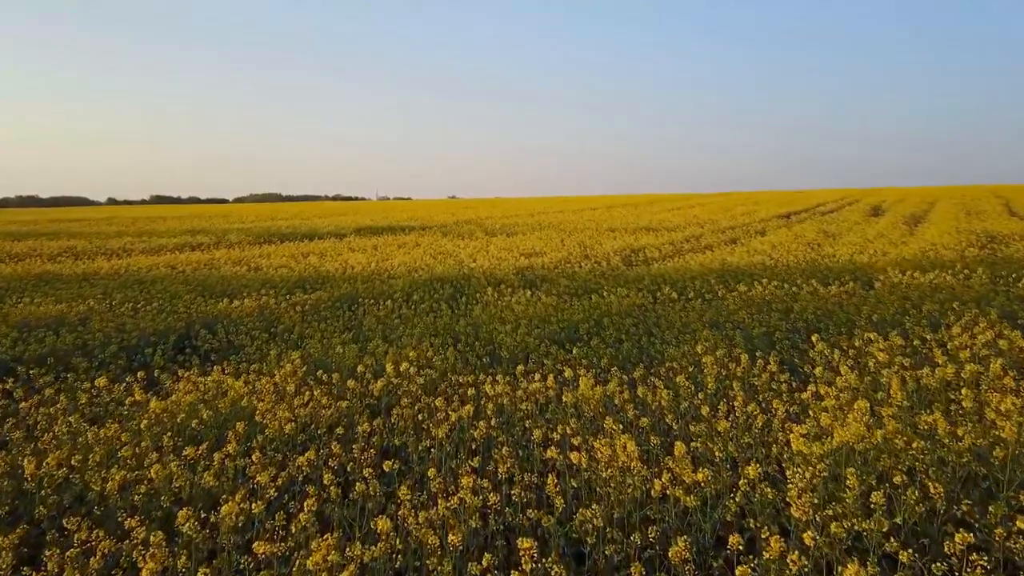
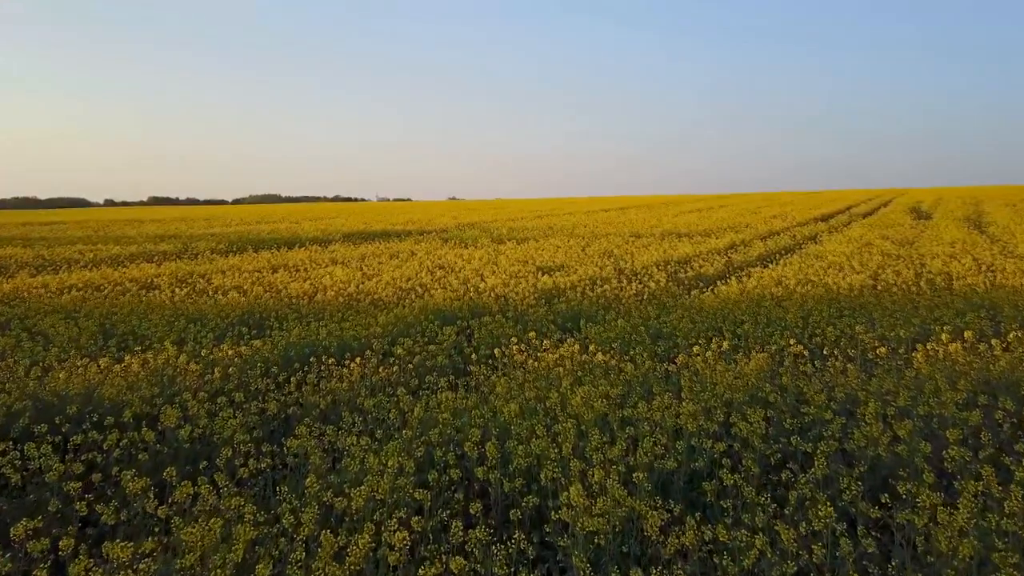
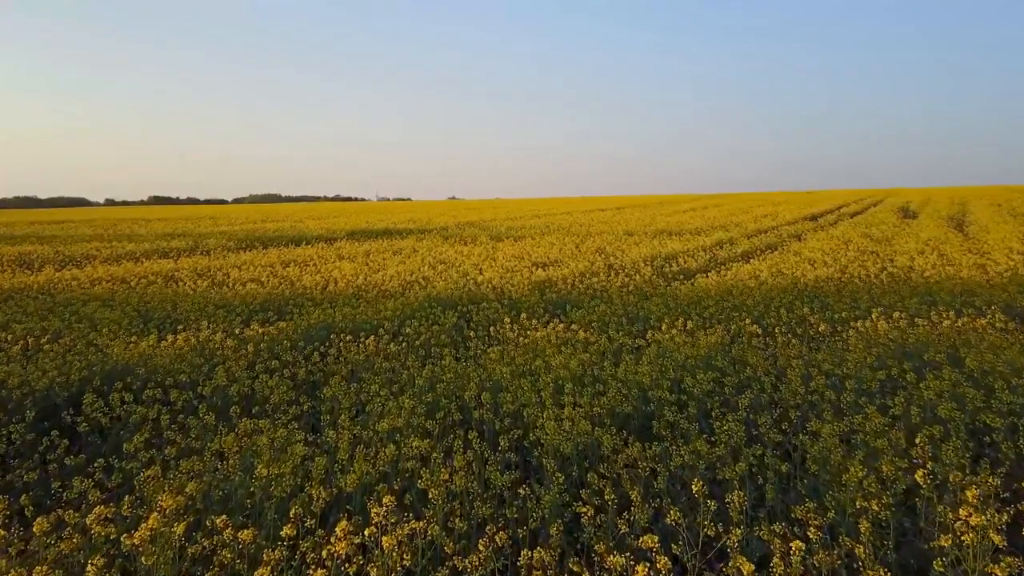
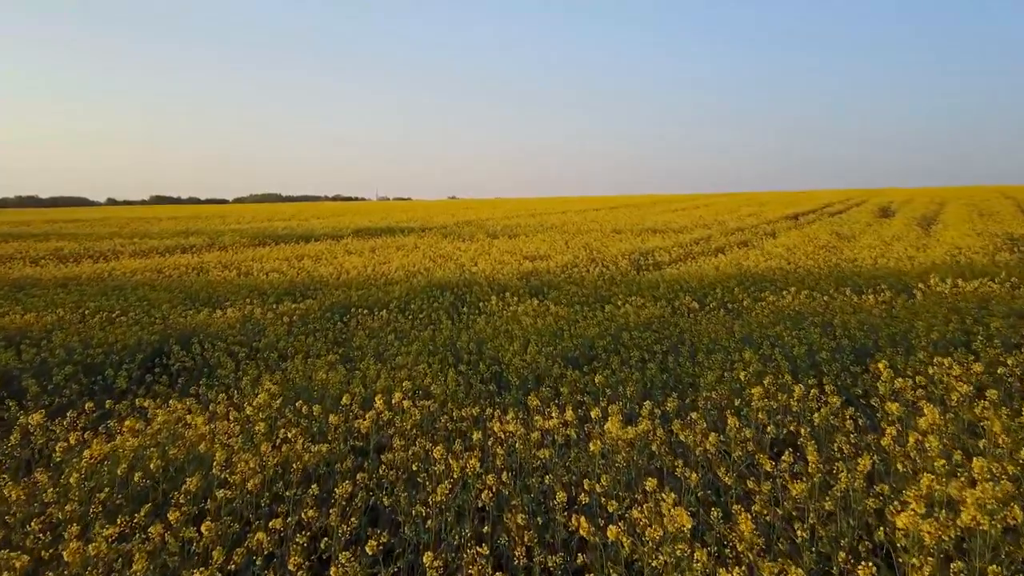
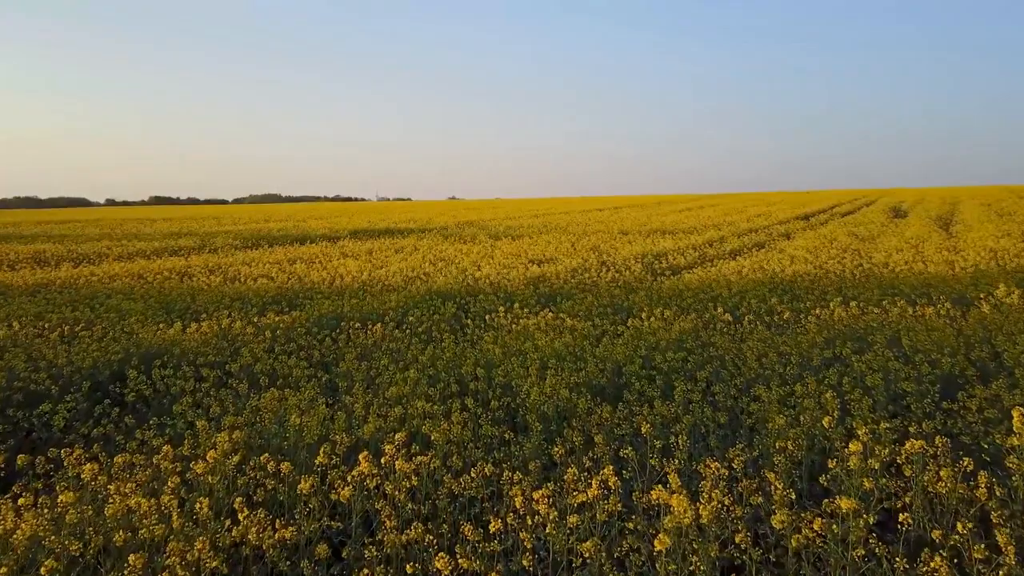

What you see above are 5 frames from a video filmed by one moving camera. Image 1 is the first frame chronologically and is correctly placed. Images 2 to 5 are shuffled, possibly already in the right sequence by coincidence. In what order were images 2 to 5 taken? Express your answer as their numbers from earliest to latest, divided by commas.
4, 5, 3, 2
